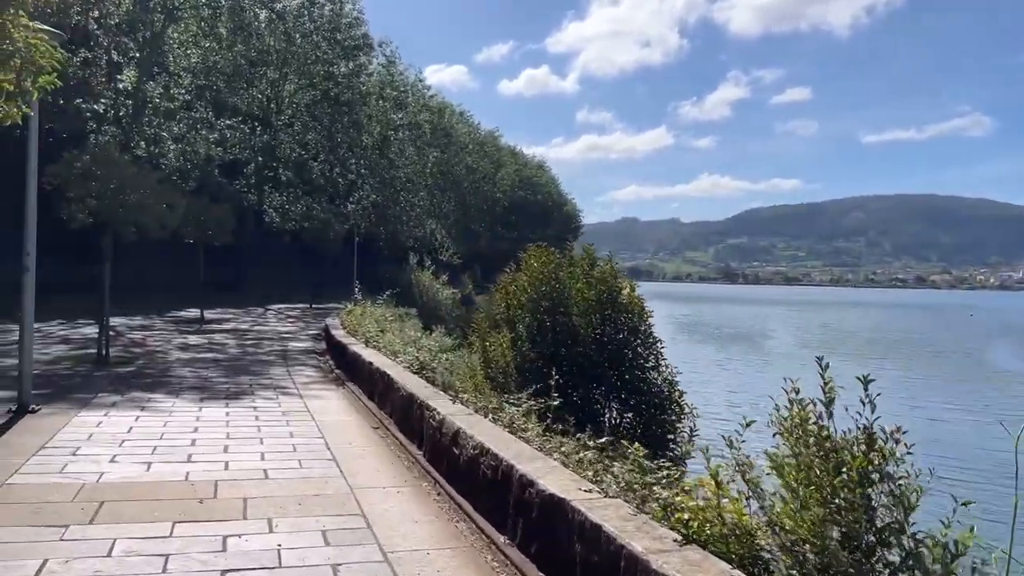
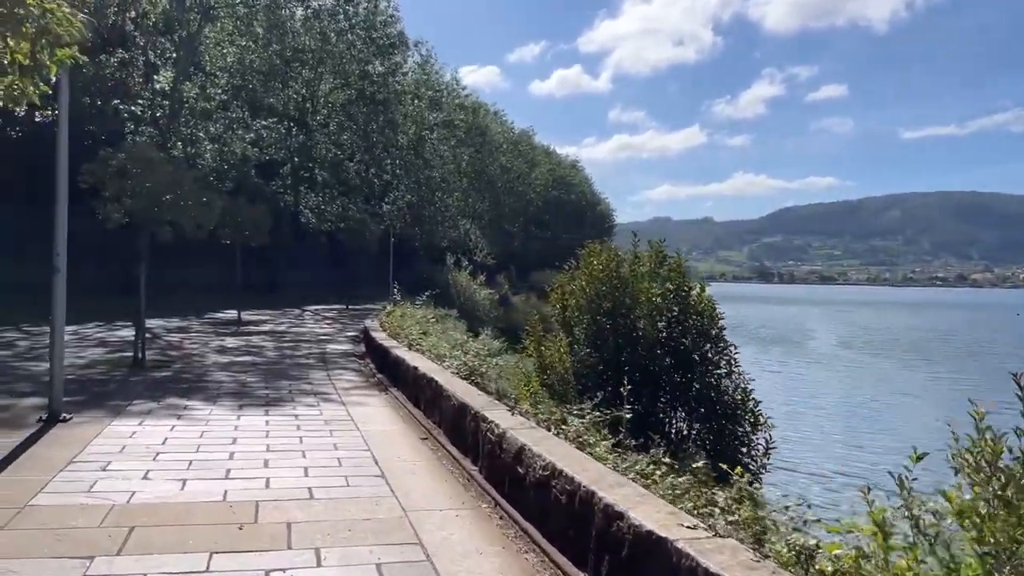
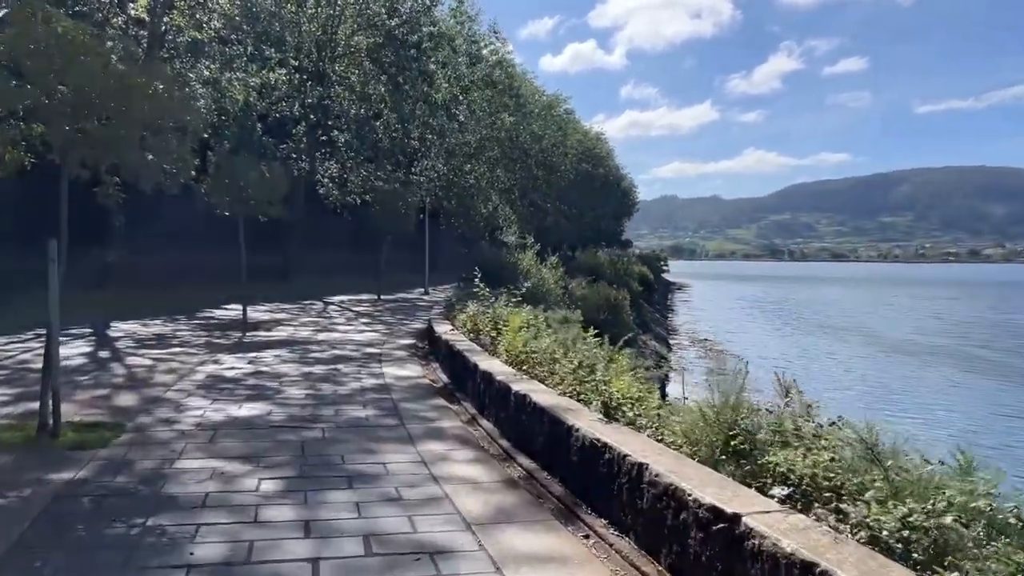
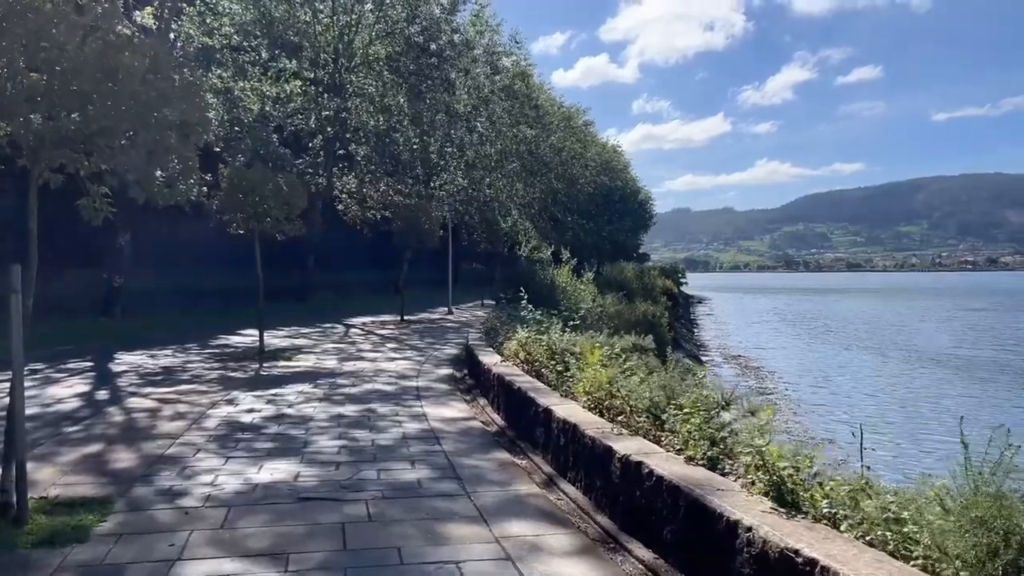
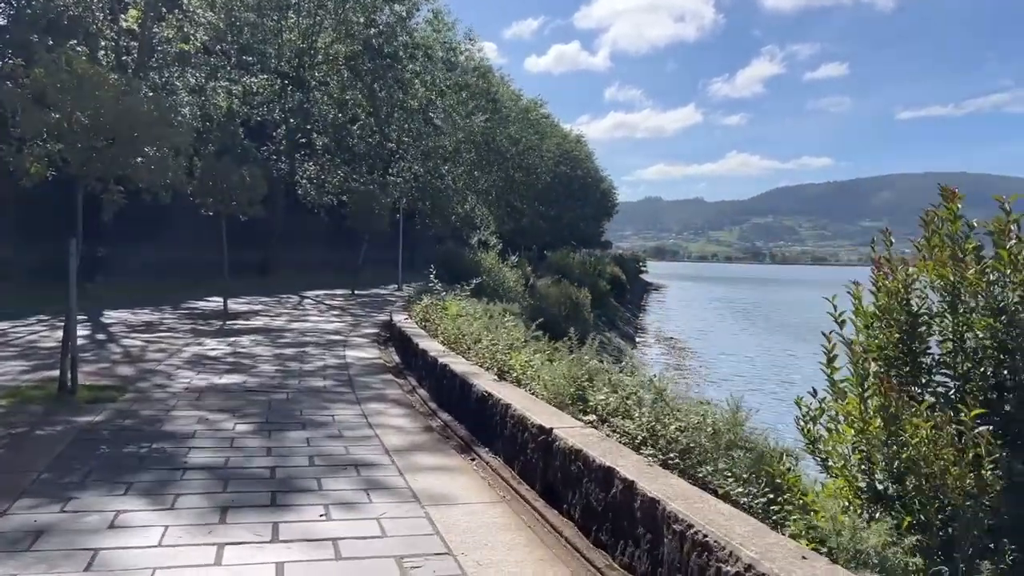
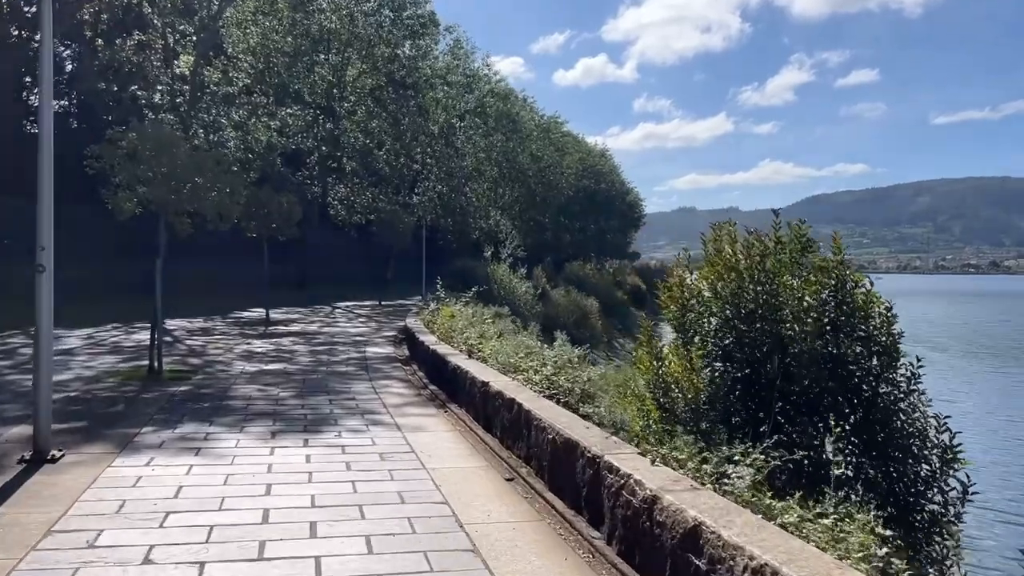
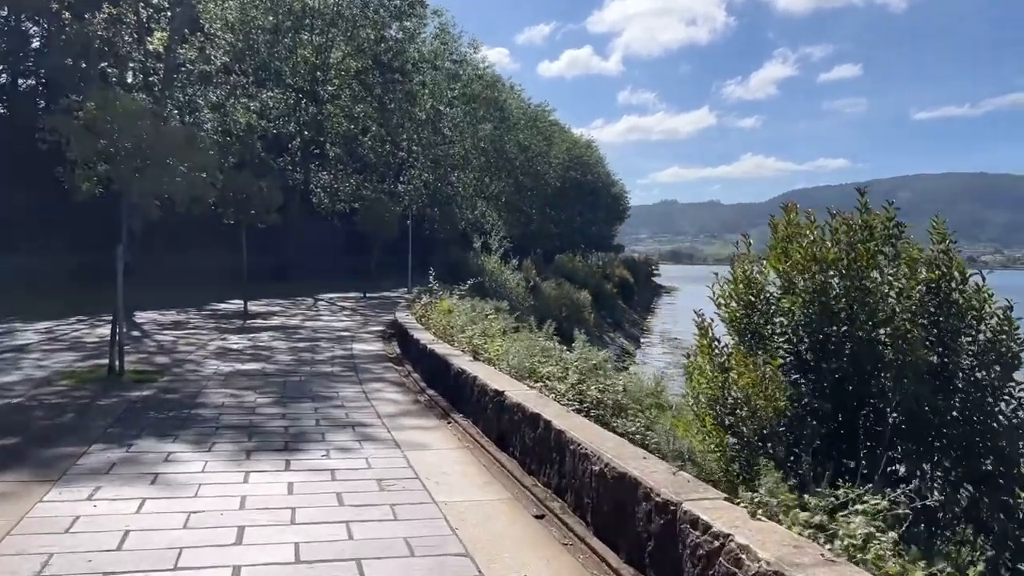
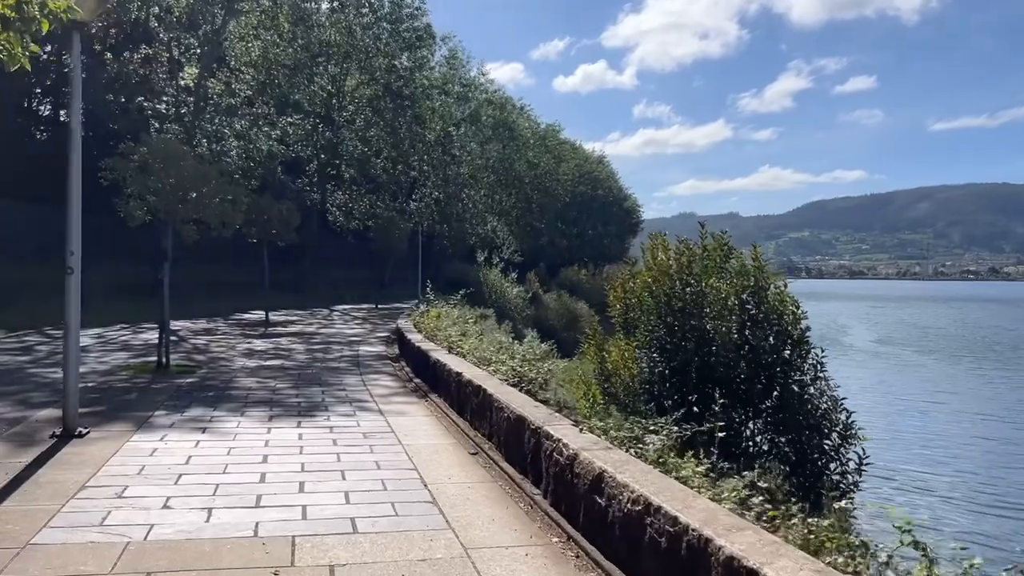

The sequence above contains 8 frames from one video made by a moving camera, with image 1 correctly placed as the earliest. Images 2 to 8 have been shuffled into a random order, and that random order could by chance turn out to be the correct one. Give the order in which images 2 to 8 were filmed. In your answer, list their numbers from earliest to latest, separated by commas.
2, 8, 6, 7, 5, 3, 4
